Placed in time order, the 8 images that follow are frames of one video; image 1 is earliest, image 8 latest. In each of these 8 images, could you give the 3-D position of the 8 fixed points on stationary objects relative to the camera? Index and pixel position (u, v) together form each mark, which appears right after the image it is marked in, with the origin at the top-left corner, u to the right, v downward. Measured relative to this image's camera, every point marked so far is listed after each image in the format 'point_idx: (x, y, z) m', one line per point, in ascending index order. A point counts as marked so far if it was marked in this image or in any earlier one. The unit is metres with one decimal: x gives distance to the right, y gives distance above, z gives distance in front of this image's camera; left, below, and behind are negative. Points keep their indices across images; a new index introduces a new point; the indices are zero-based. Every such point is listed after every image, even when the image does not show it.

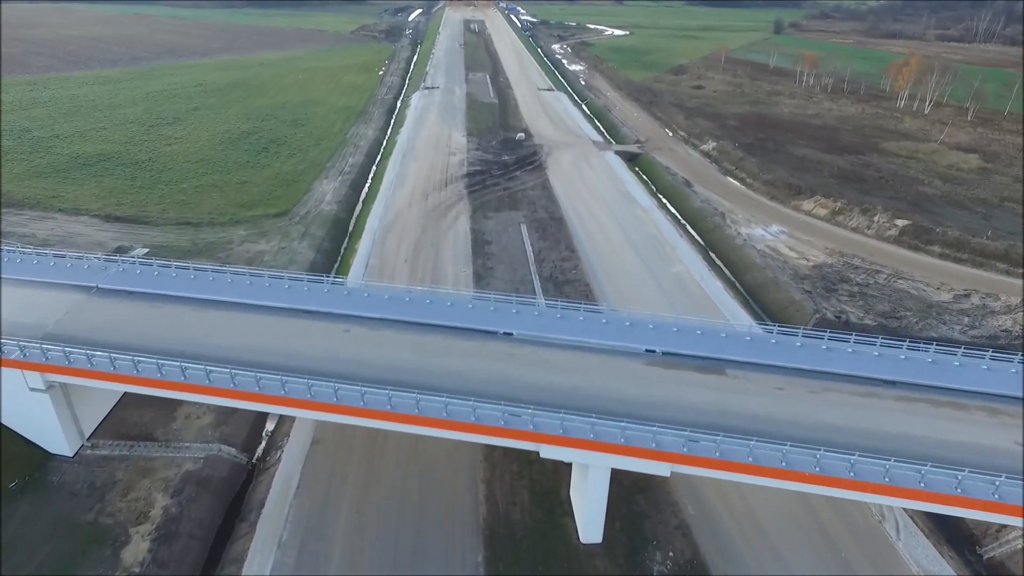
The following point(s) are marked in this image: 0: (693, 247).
0: (+6.0, +1.3, +19.4) m
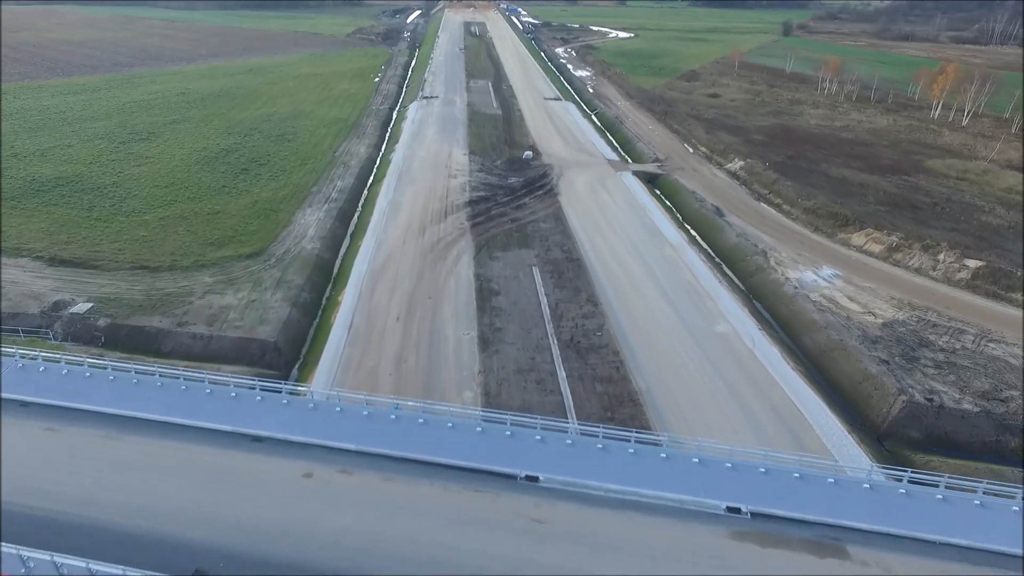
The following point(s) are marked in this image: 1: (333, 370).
0: (+6.3, -0.3, +16.5) m
1: (-4.0, -1.9, +13.2) m
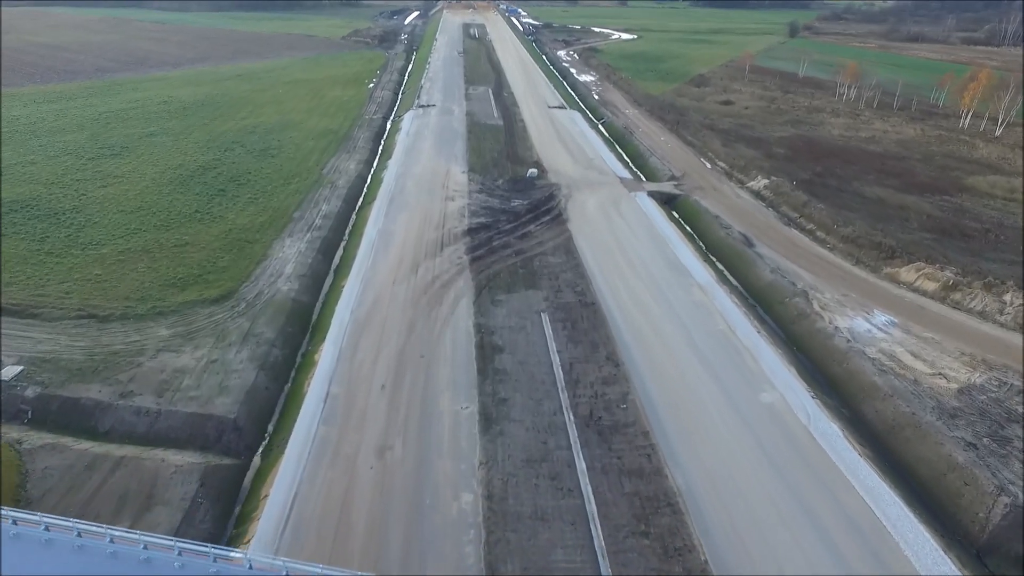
0: (+6.4, -1.5, +14.2) m
1: (-3.9, -3.2, +10.9) m
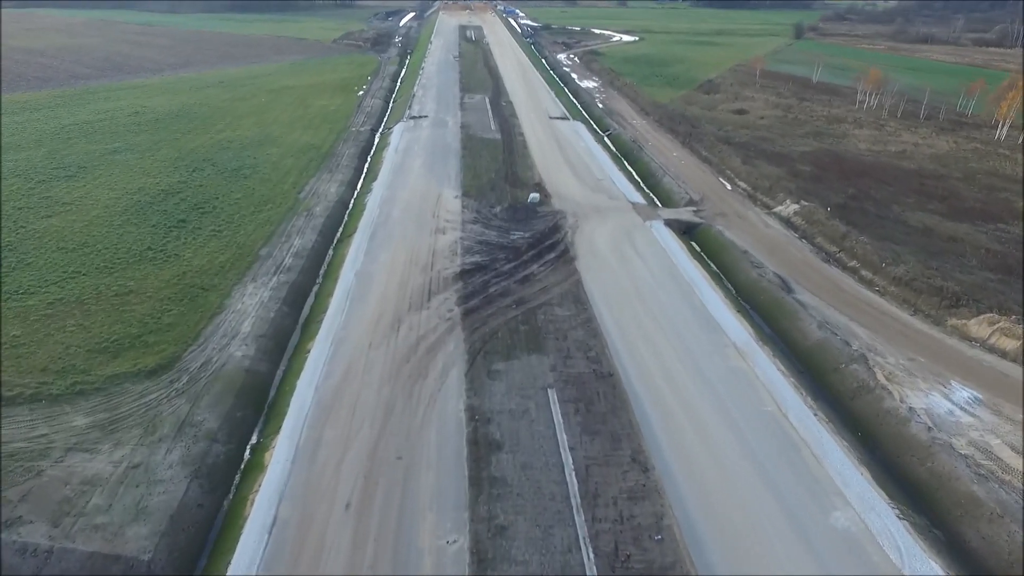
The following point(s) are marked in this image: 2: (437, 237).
0: (+6.4, -3.0, +11.4) m
1: (-3.8, -4.7, +8.1) m
2: (-2.5, +1.7, +19.6) m
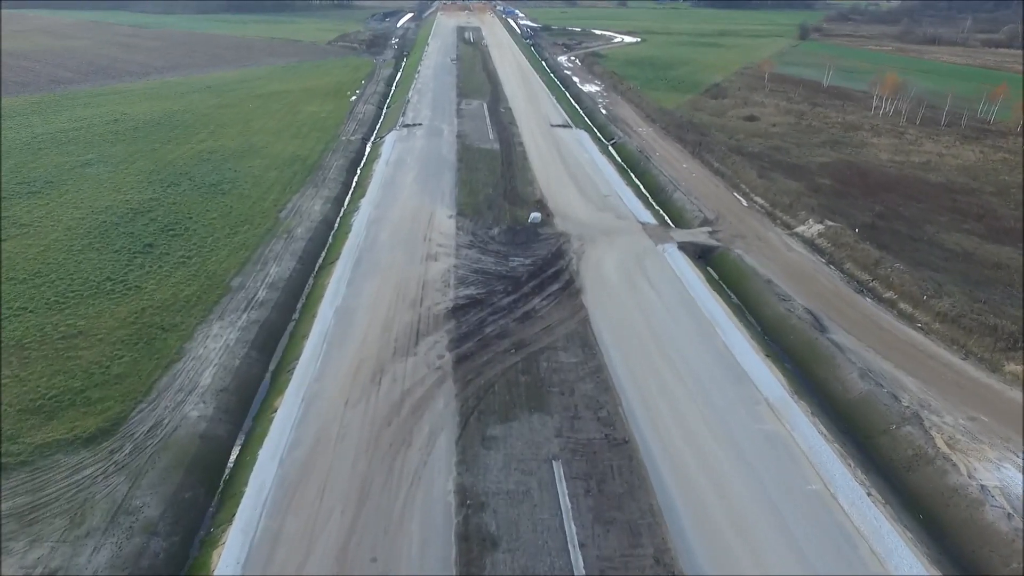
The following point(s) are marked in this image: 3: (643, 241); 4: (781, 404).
0: (+6.4, -4.0, +9.5) m
1: (-3.9, -5.7, +6.2) m
2: (-2.5, +0.7, +17.7) m
3: (+4.3, +1.5, +19.5) m
4: (+5.6, -2.4, +12.2) m
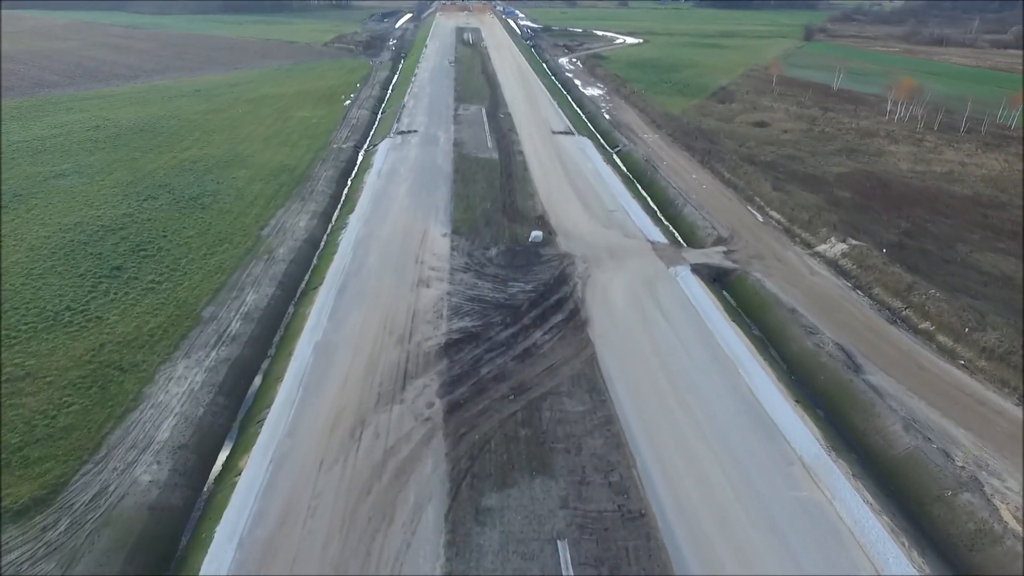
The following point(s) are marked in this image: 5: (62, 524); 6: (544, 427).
0: (+6.4, -4.8, +8.0) m
1: (-3.9, -6.5, +4.7) m
2: (-2.6, -0.1, +16.2) m
3: (+4.3, +0.8, +18.0) m
4: (+5.6, -3.2, +10.6) m
5: (-7.2, -3.7, +9.5) m
6: (+0.6, -2.7, +11.4) m
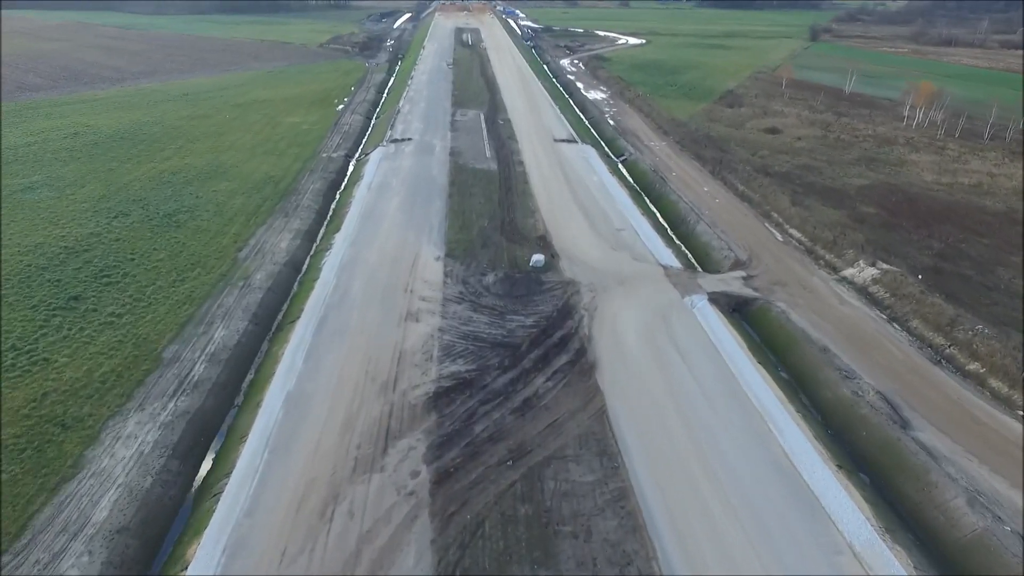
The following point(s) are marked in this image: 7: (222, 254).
0: (+6.3, -5.7, +6.3) m
1: (-3.9, -7.3, +3.1) m
2: (-2.6, -1.0, +14.5) m
3: (+4.3, -0.1, +16.3) m
4: (+5.5, -4.1, +9.0) m
5: (-7.2, -4.6, +7.9) m
6: (+0.6, -3.6, +9.7) m
7: (-9.3, +1.1, +18.8) m
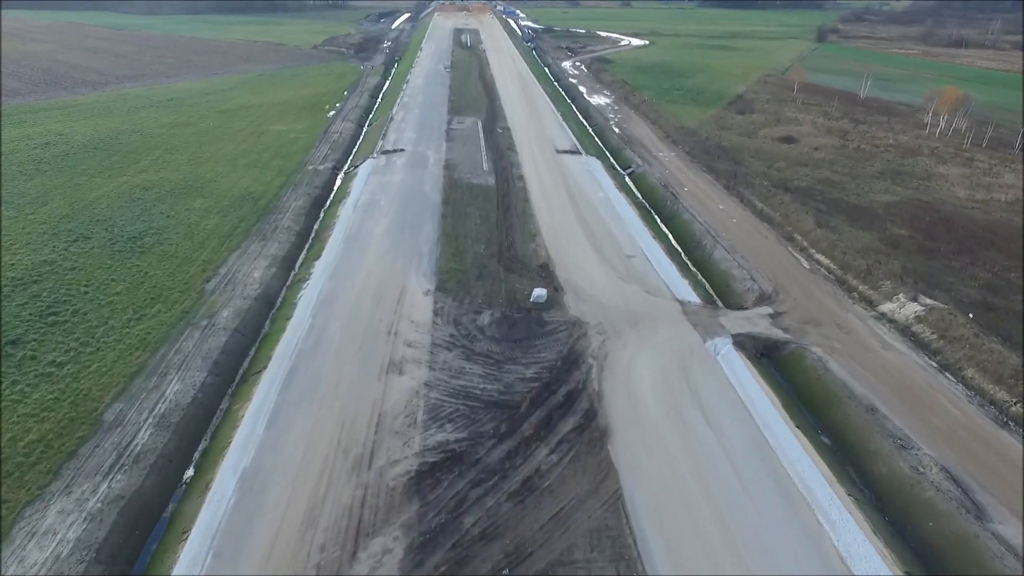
0: (+6.3, -6.7, +4.4) m
1: (-4.0, -8.4, +1.1) m
2: (-2.6, -2.0, +12.6) m
3: (+4.2, -1.1, +14.4) m
4: (+5.5, -5.1, +7.0) m
5: (-7.3, -5.6, +5.9) m
6: (+0.5, -4.6, +7.8) m
7: (-9.3, +0.1, +16.9) m
